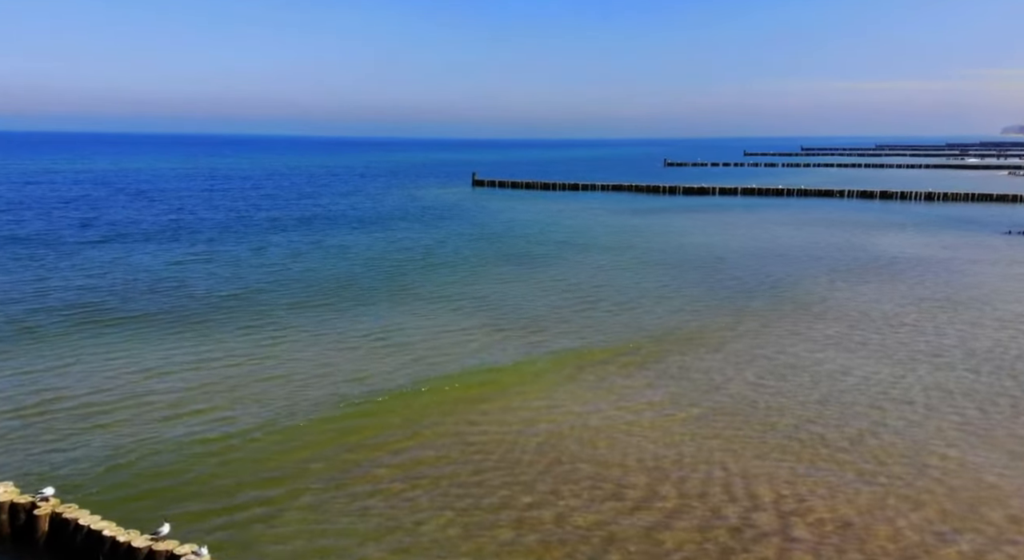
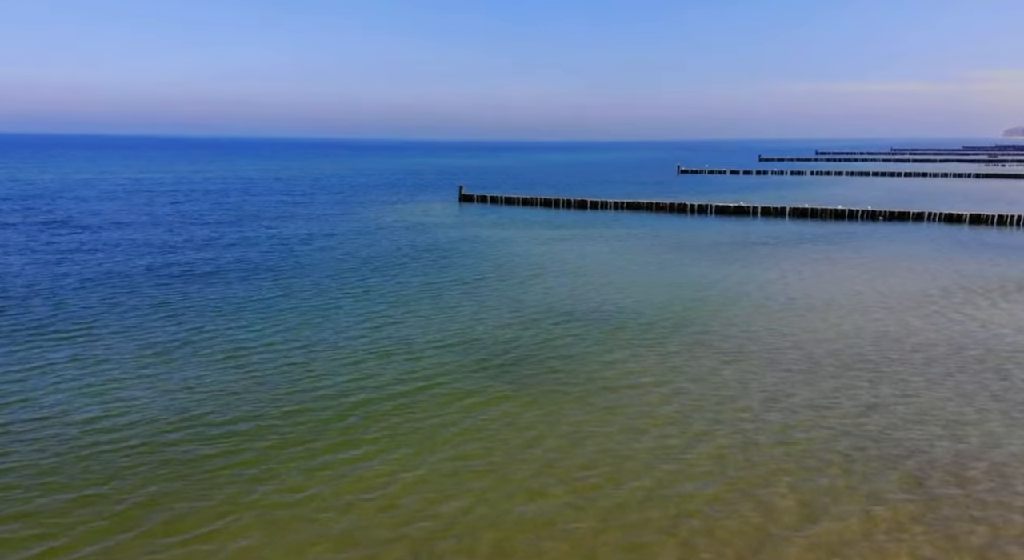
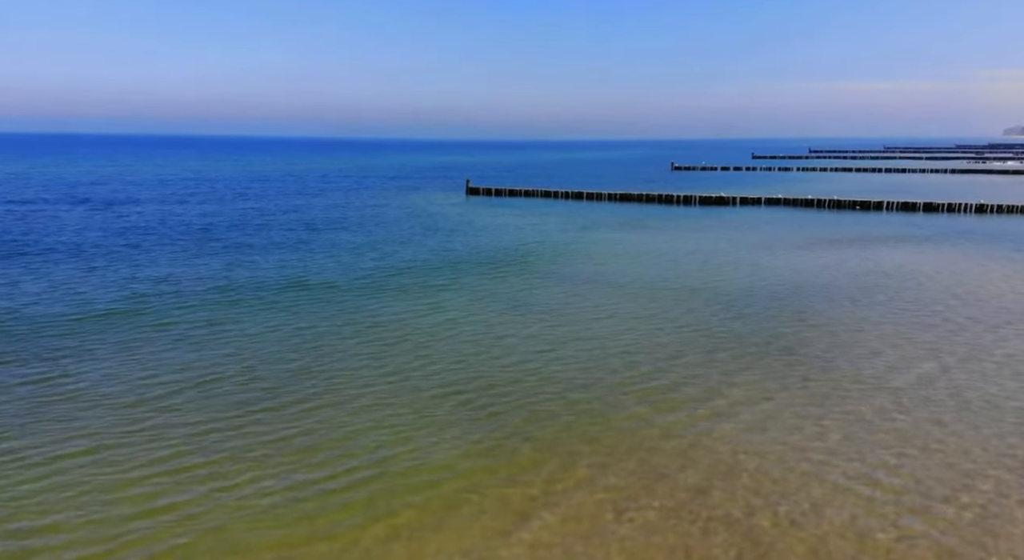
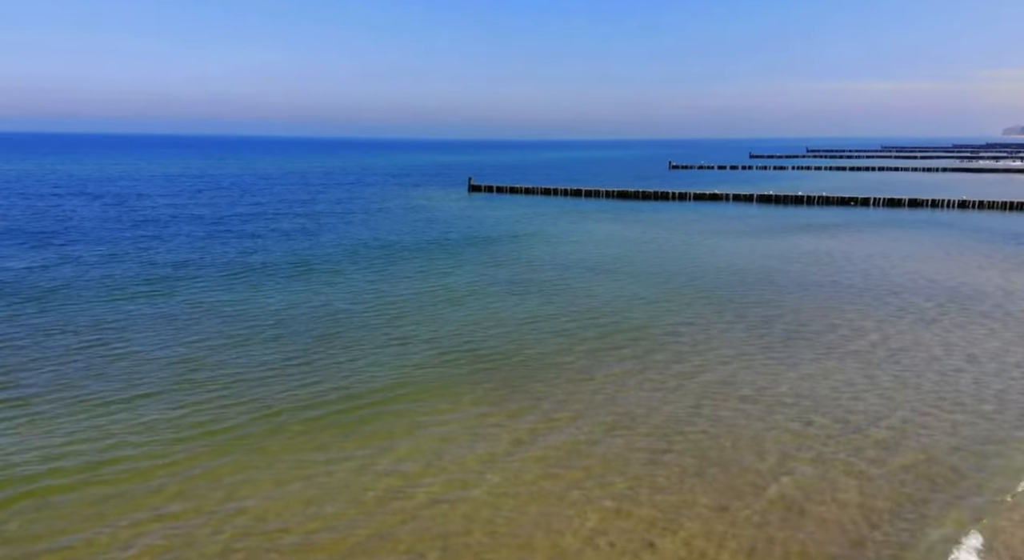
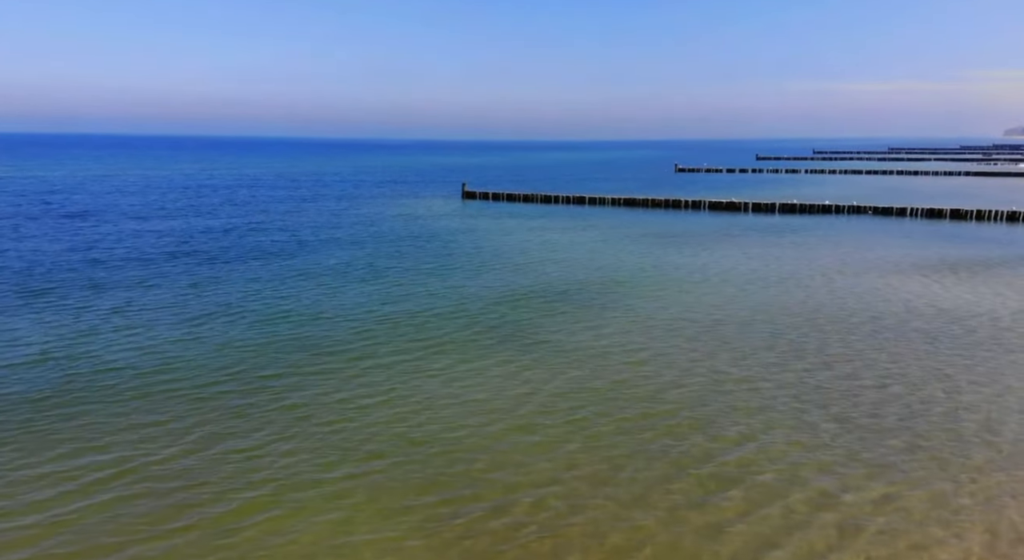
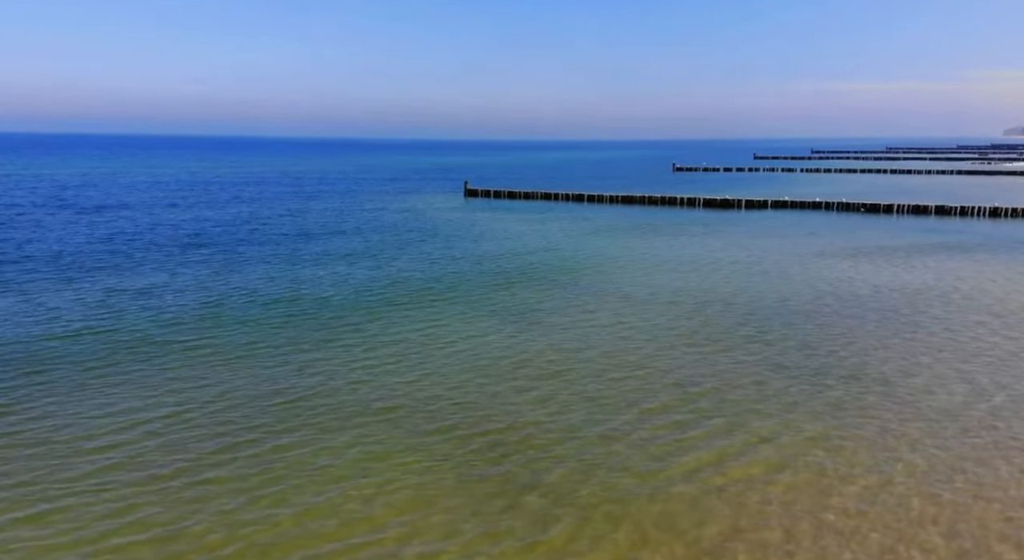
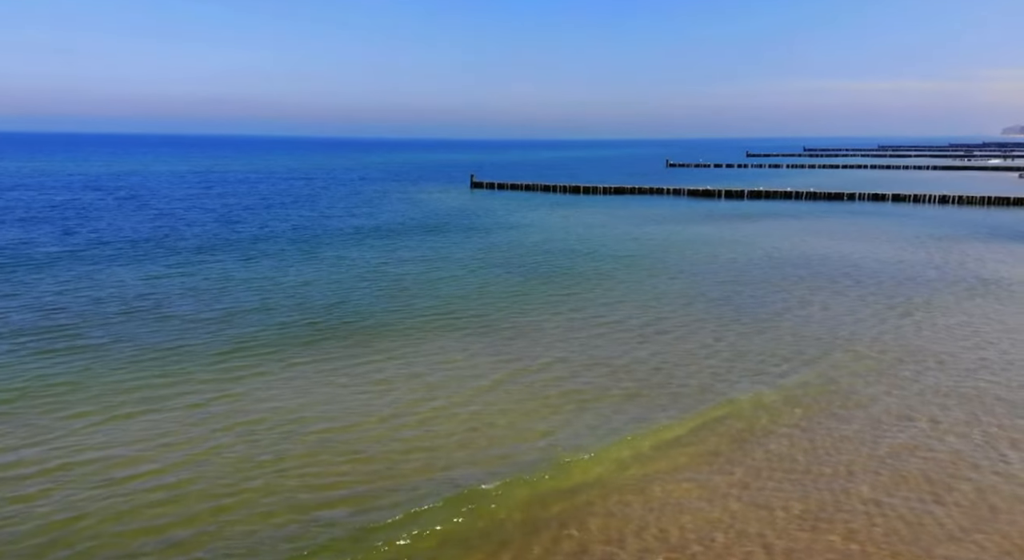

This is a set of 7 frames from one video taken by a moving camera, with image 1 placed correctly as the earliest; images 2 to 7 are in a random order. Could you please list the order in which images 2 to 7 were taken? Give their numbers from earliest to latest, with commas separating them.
7, 4, 3, 6, 5, 2
